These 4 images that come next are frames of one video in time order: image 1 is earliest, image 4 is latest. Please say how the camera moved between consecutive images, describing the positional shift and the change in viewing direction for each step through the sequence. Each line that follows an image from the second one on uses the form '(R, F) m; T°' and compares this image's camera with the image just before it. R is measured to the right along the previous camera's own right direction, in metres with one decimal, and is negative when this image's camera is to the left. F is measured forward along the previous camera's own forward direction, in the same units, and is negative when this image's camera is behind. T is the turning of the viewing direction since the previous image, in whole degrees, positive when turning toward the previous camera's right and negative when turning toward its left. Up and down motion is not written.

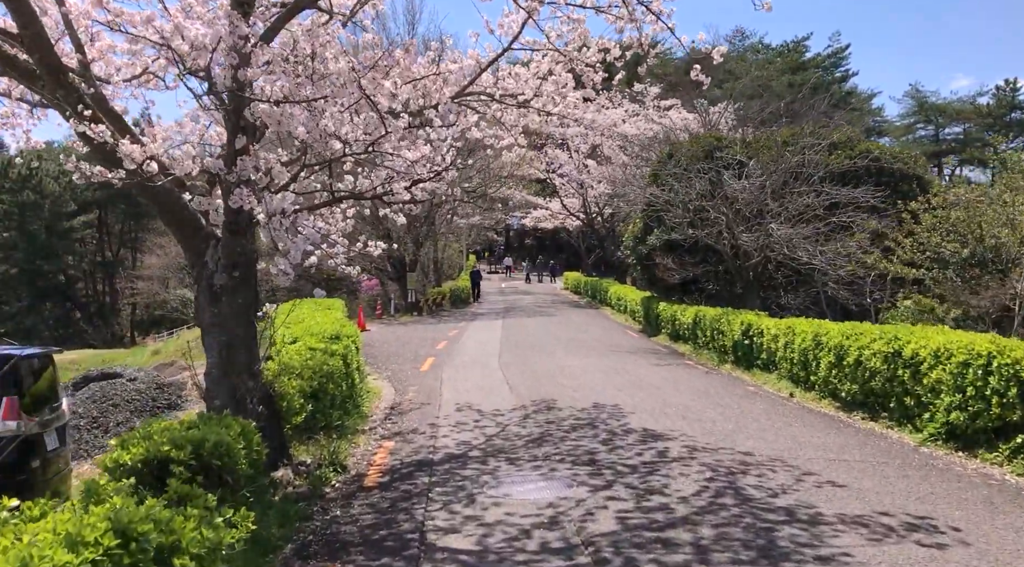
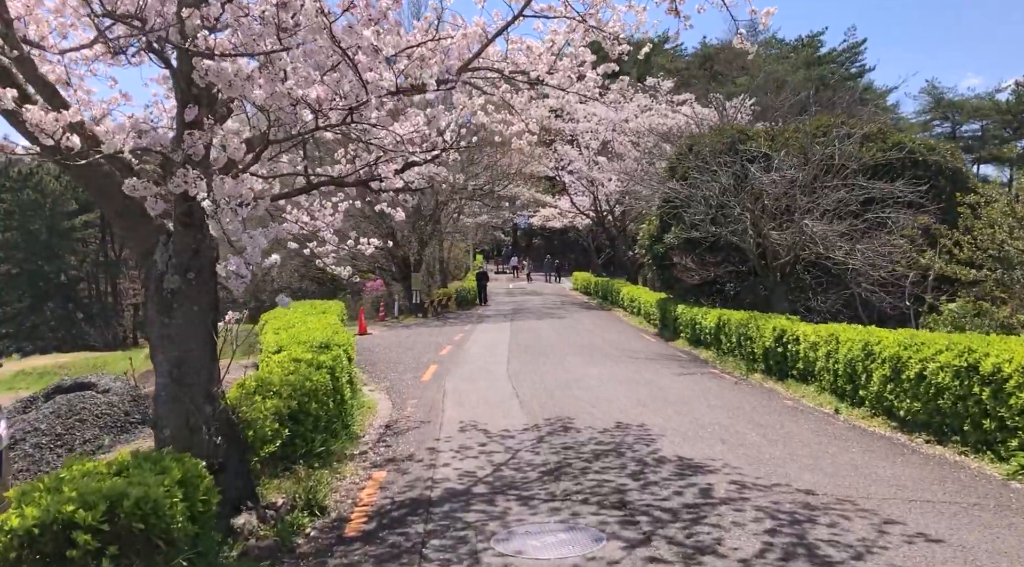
(0.0, +1.3) m; 0°
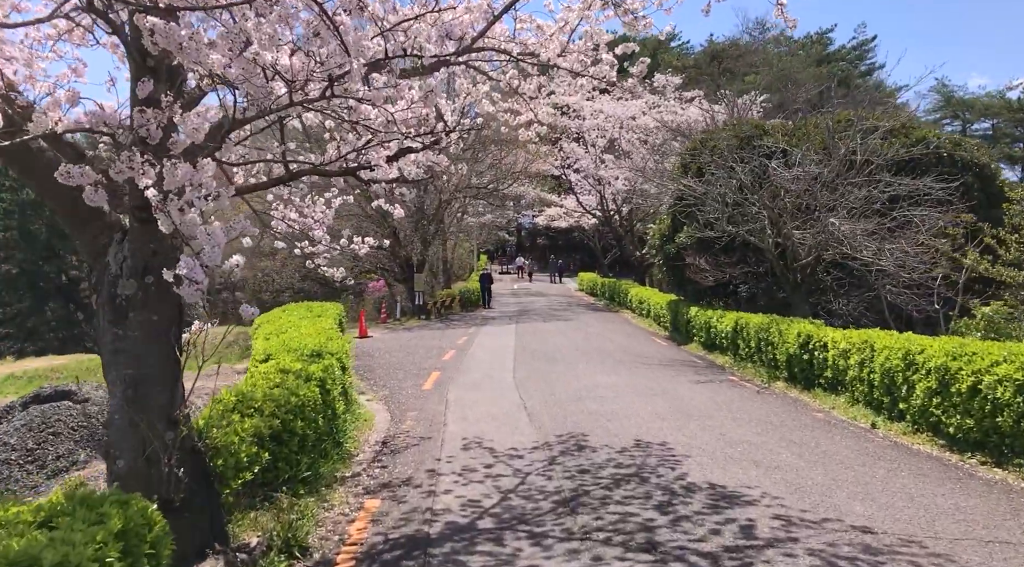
(0.0, +0.8) m; 0°
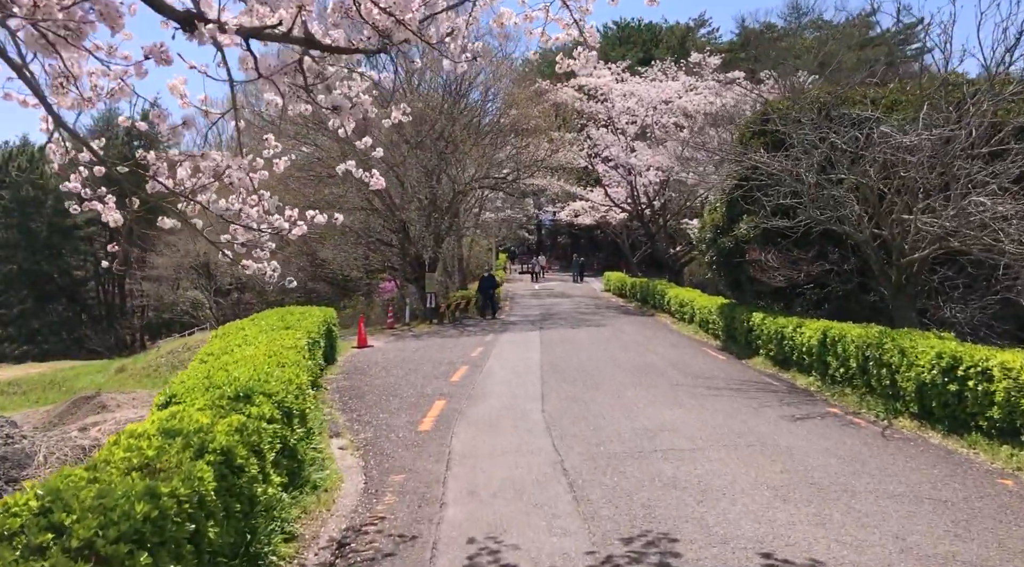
(-0.1, +3.5) m; -1°
